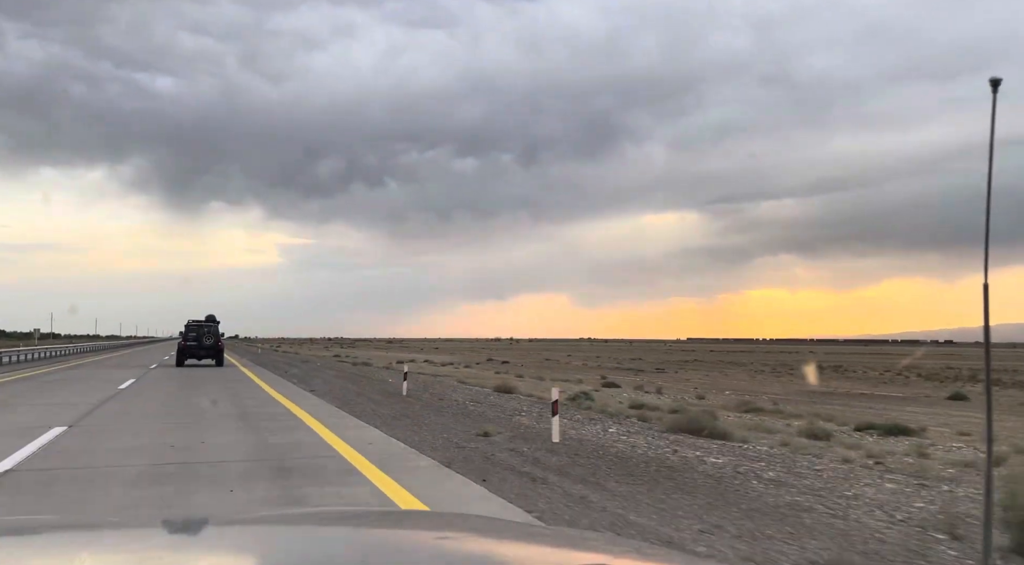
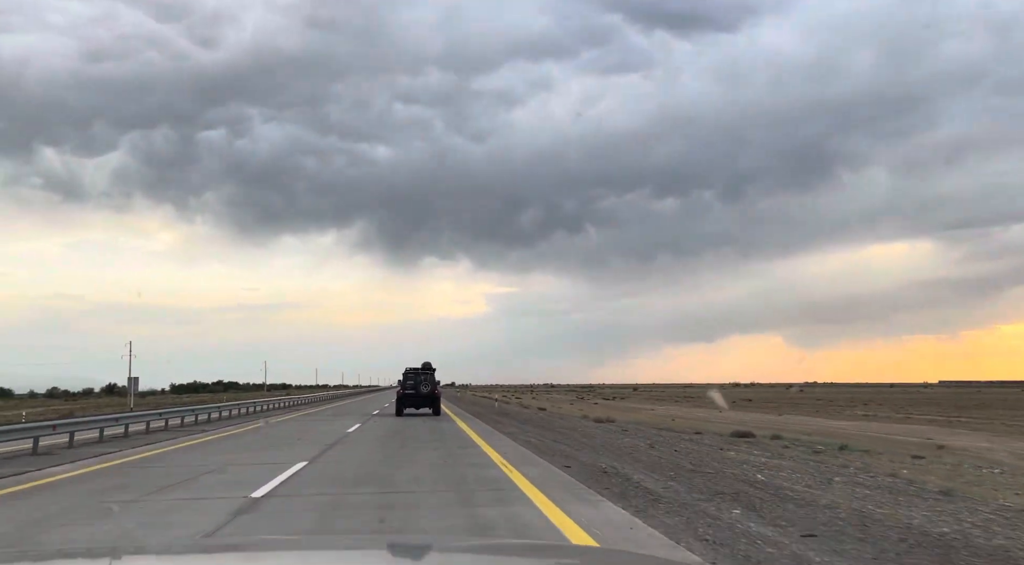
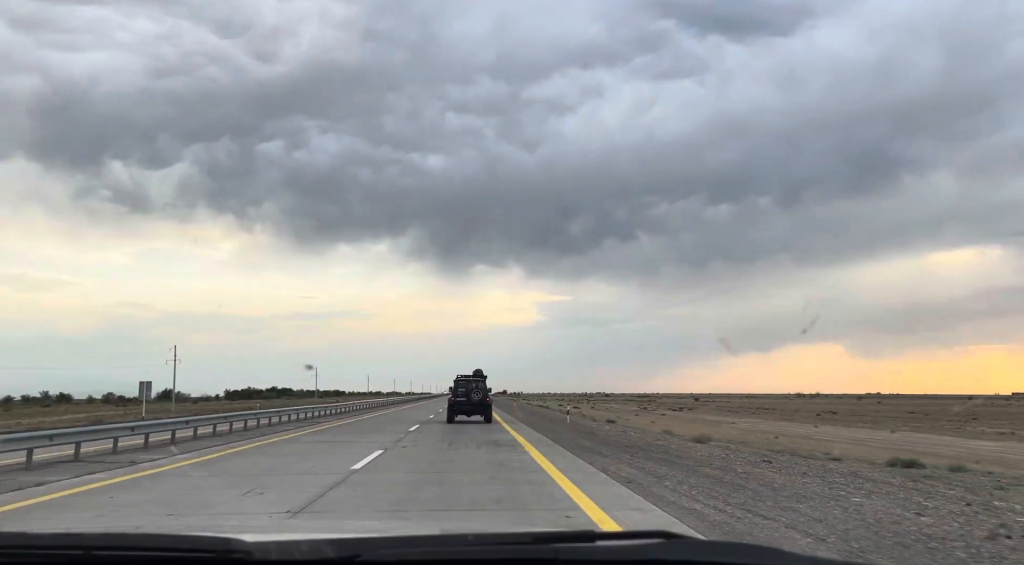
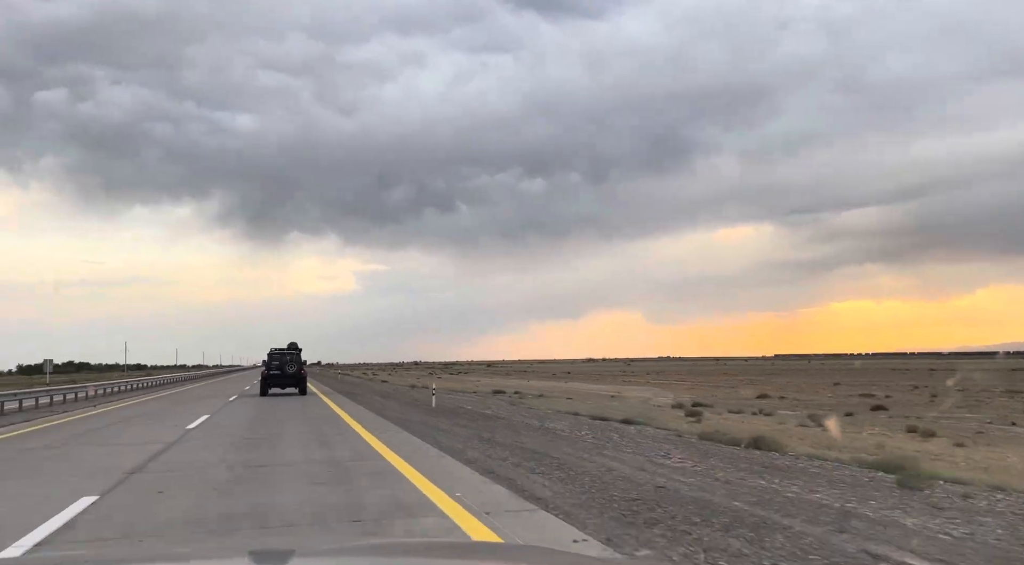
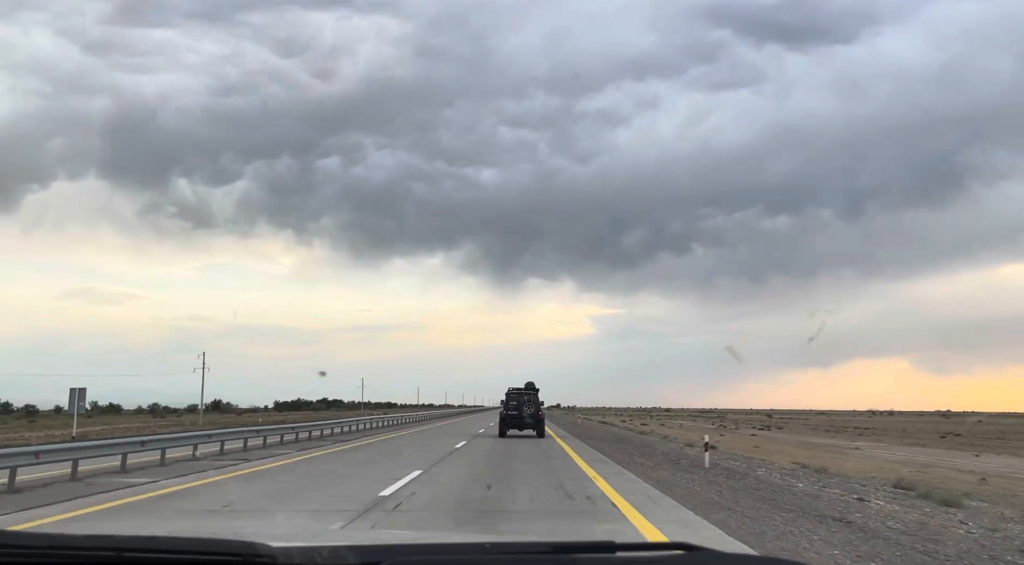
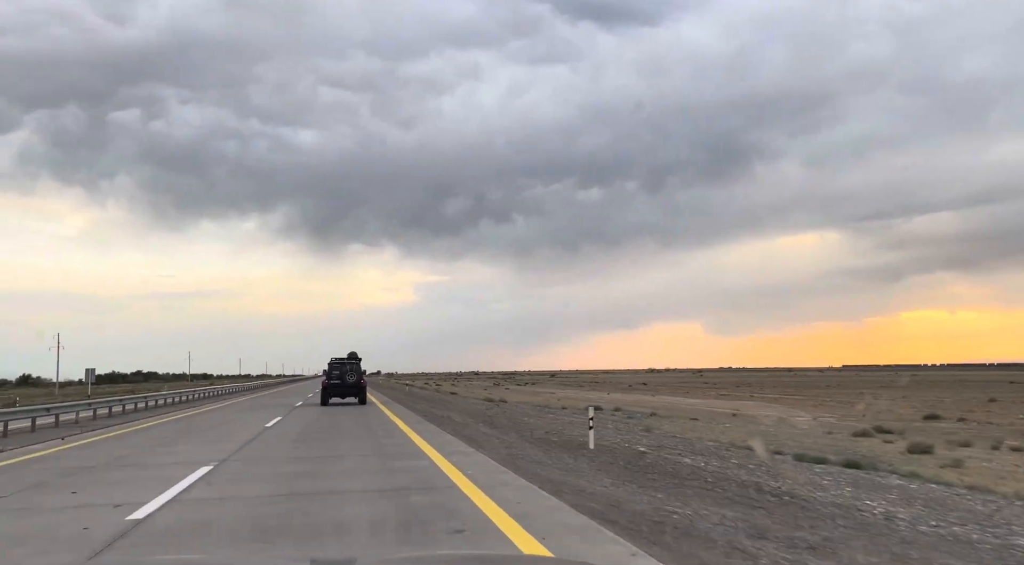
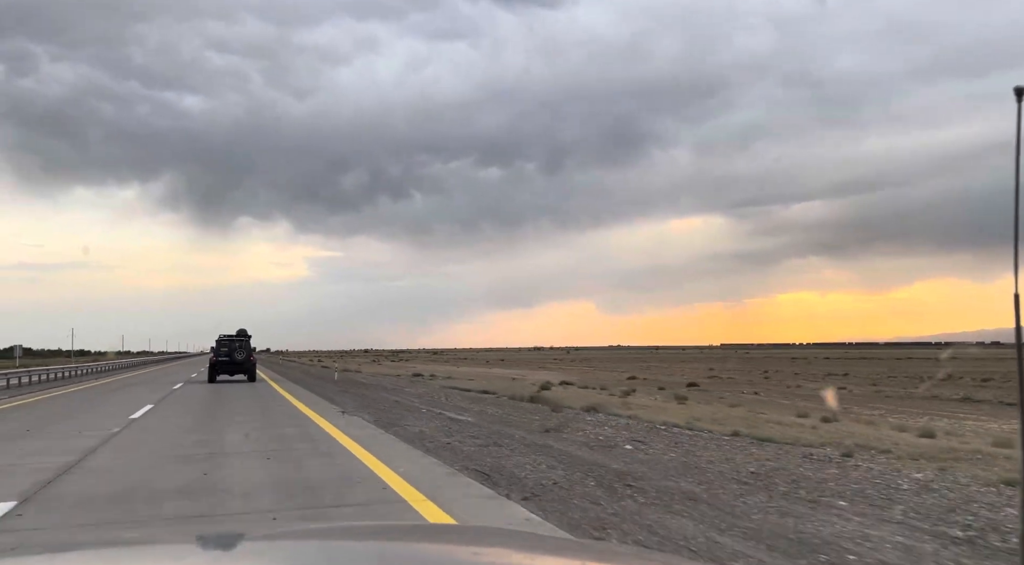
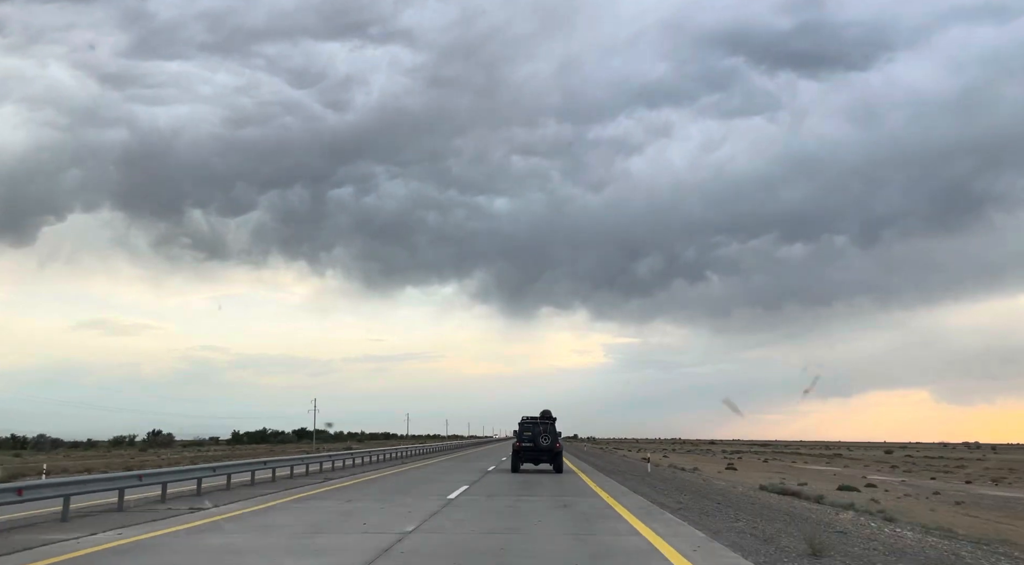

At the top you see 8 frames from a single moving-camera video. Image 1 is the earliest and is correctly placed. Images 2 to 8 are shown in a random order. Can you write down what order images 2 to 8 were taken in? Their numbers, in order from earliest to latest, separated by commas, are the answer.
7, 4, 6, 2, 3, 5, 8
